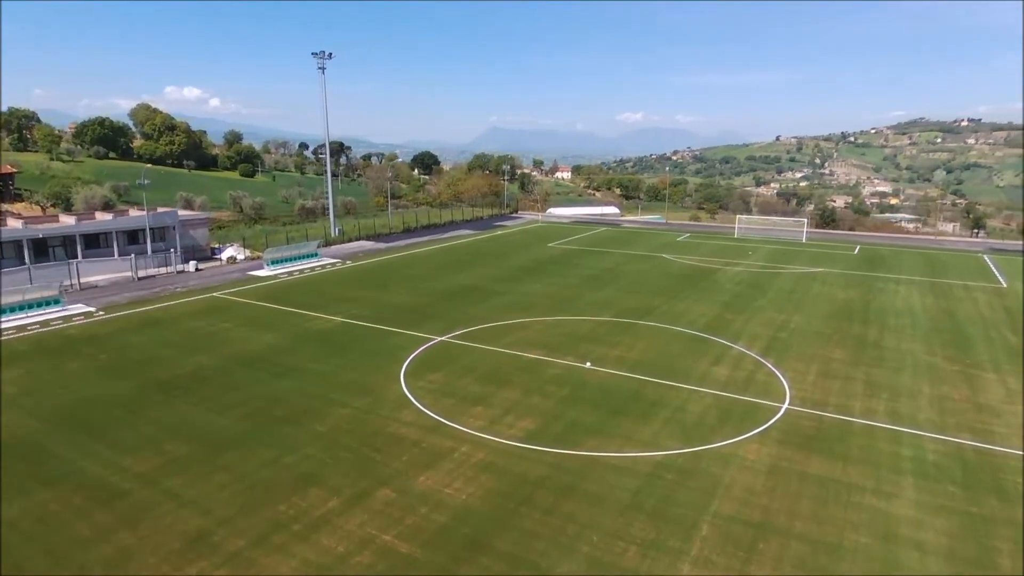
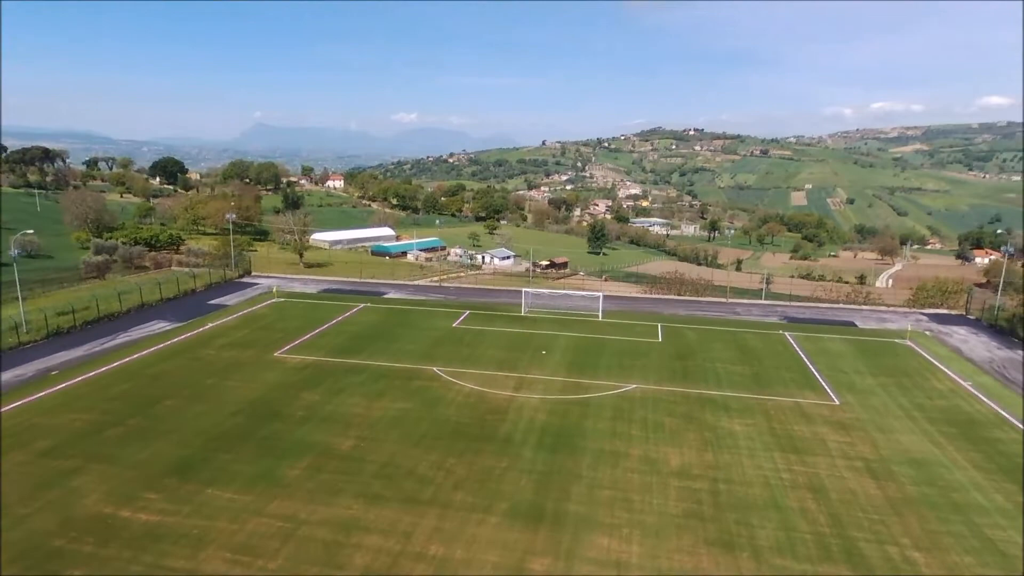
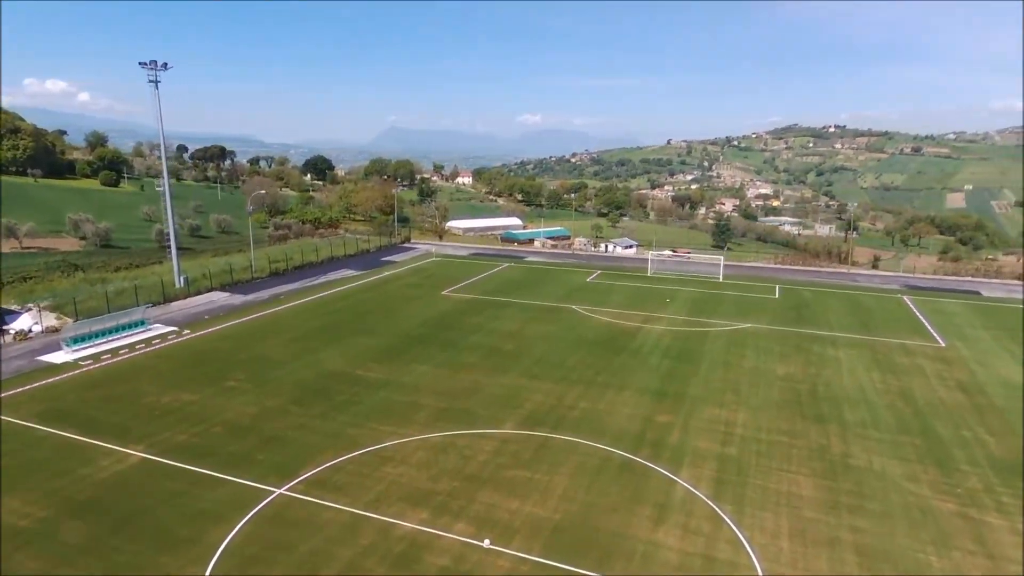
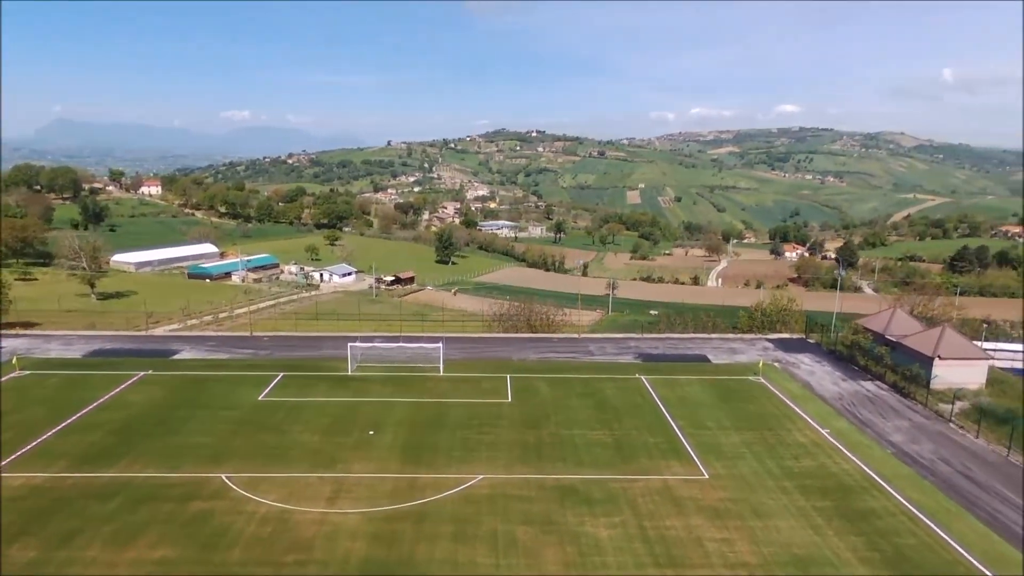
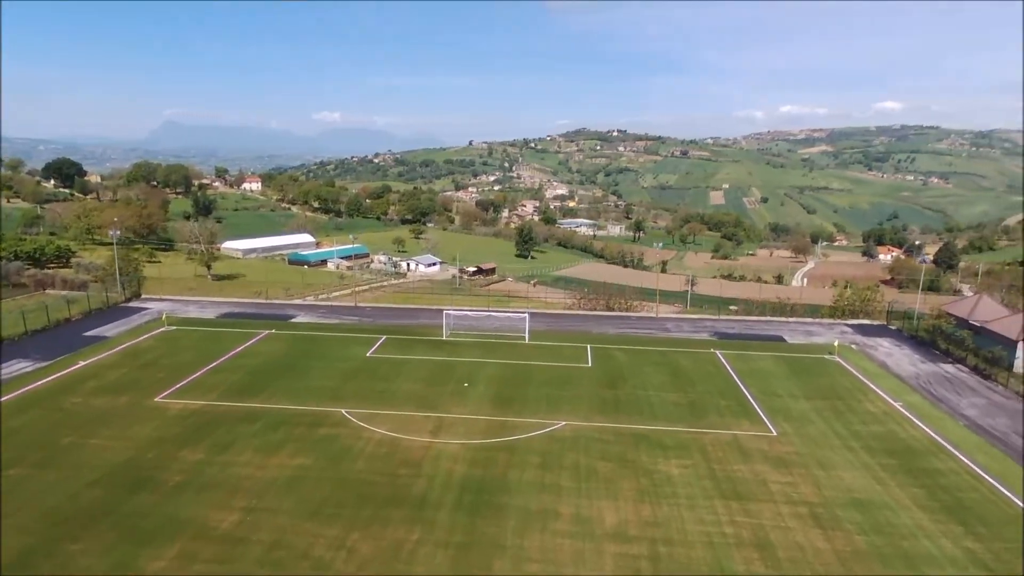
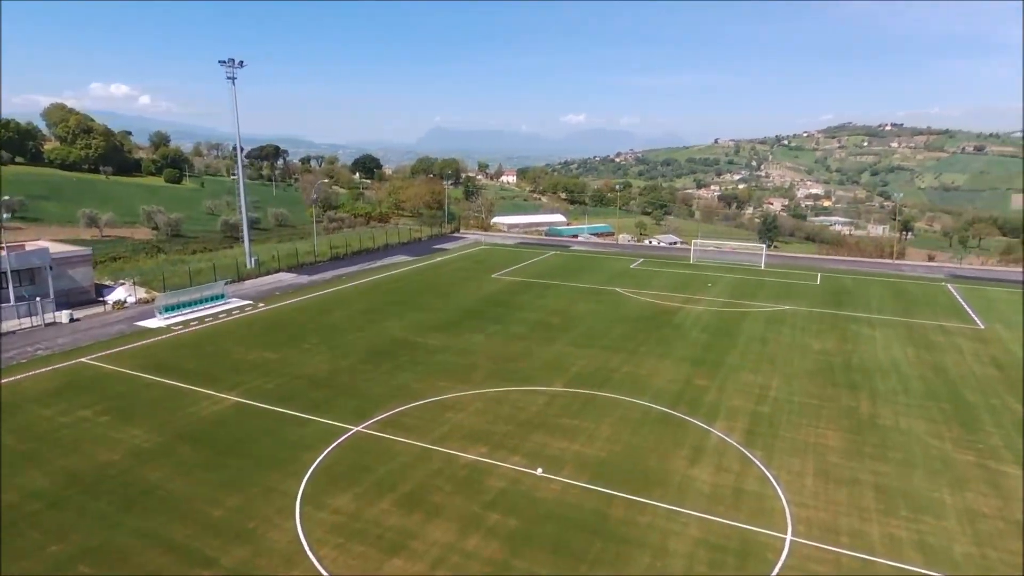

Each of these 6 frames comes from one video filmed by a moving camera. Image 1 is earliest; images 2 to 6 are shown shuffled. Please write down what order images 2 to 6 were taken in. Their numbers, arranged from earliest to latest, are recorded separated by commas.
6, 3, 2, 5, 4
